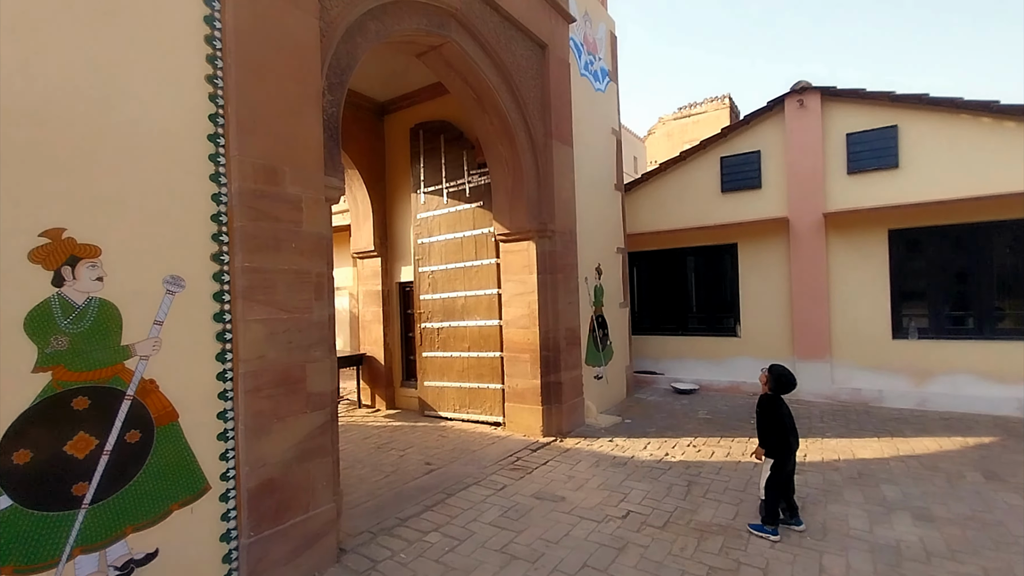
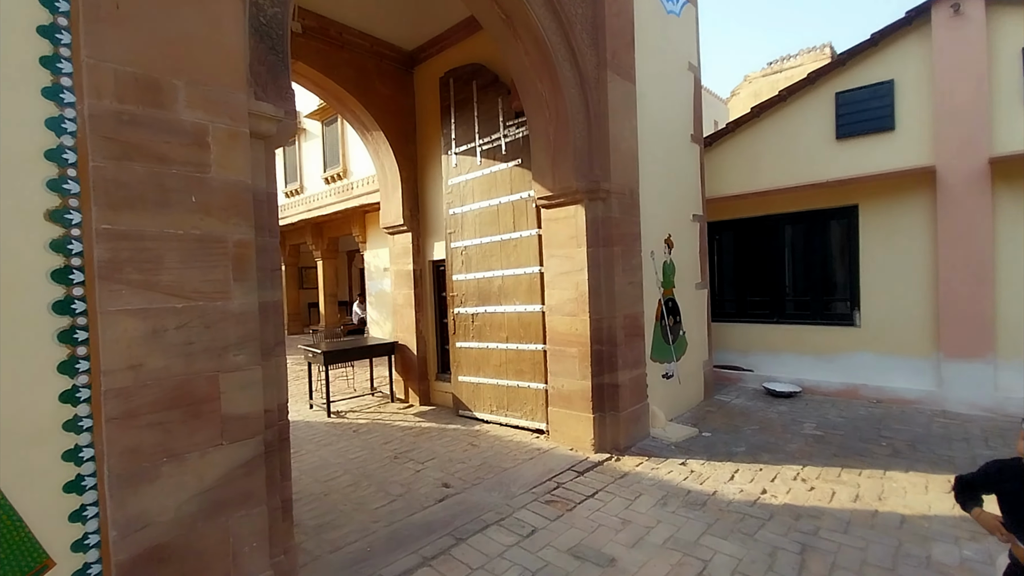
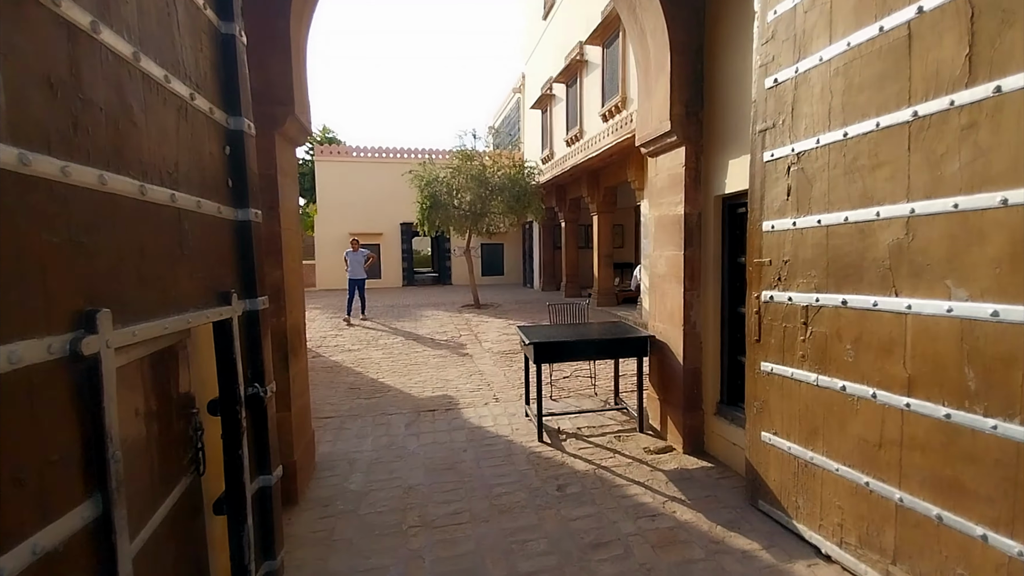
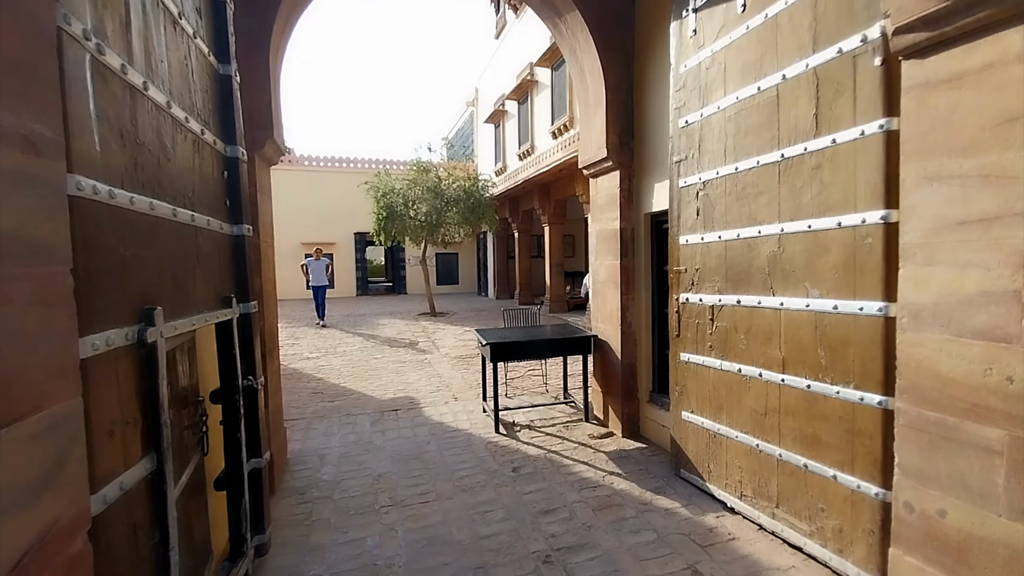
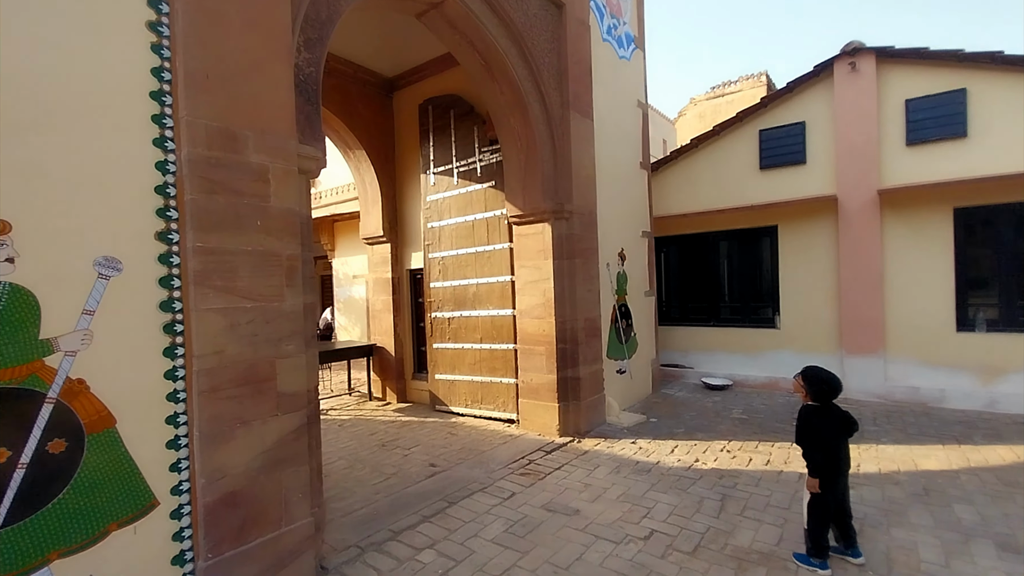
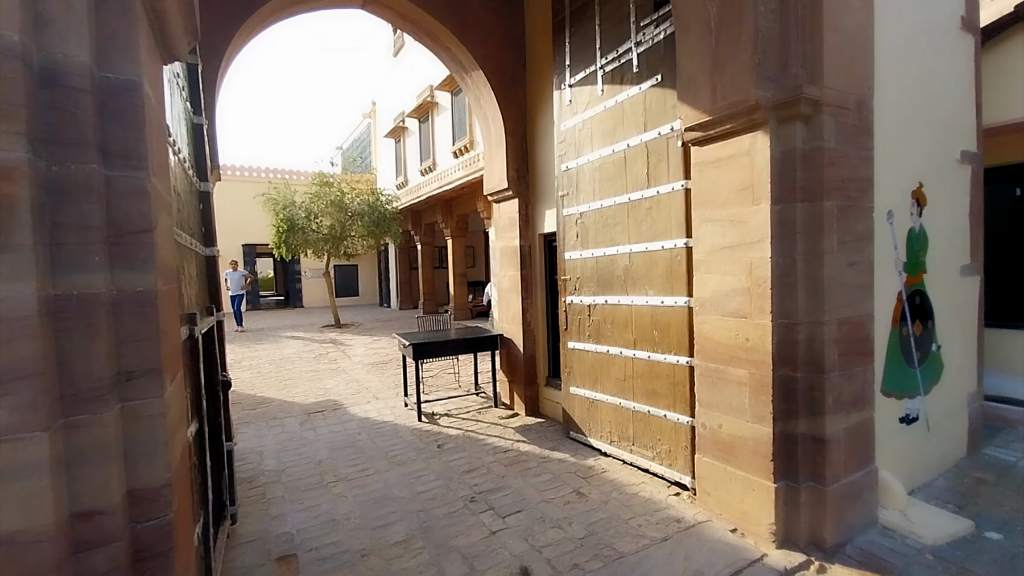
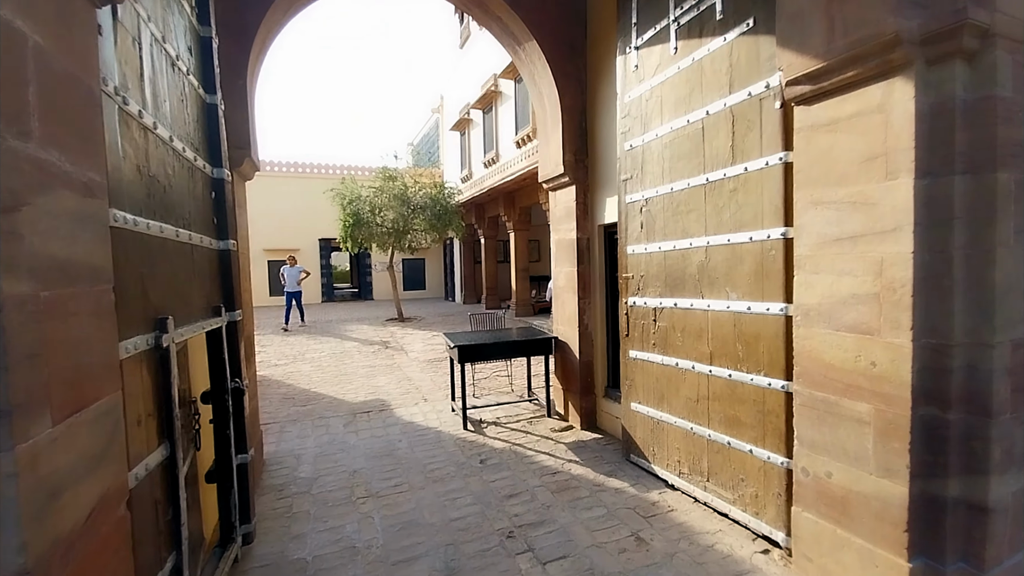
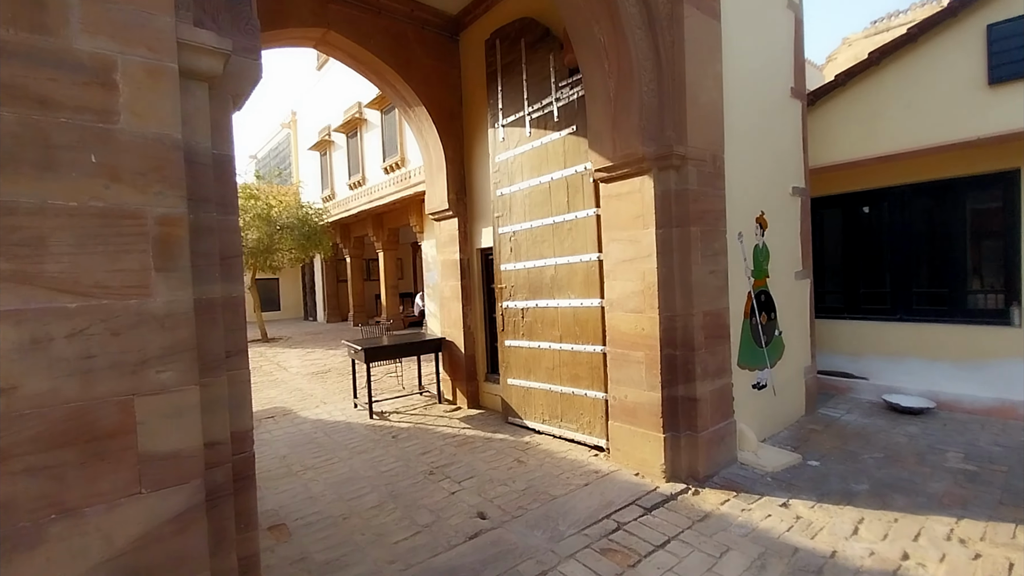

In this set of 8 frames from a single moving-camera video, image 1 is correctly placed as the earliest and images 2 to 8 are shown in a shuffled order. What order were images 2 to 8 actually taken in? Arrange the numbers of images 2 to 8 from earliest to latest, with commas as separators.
5, 2, 8, 6, 7, 4, 3
